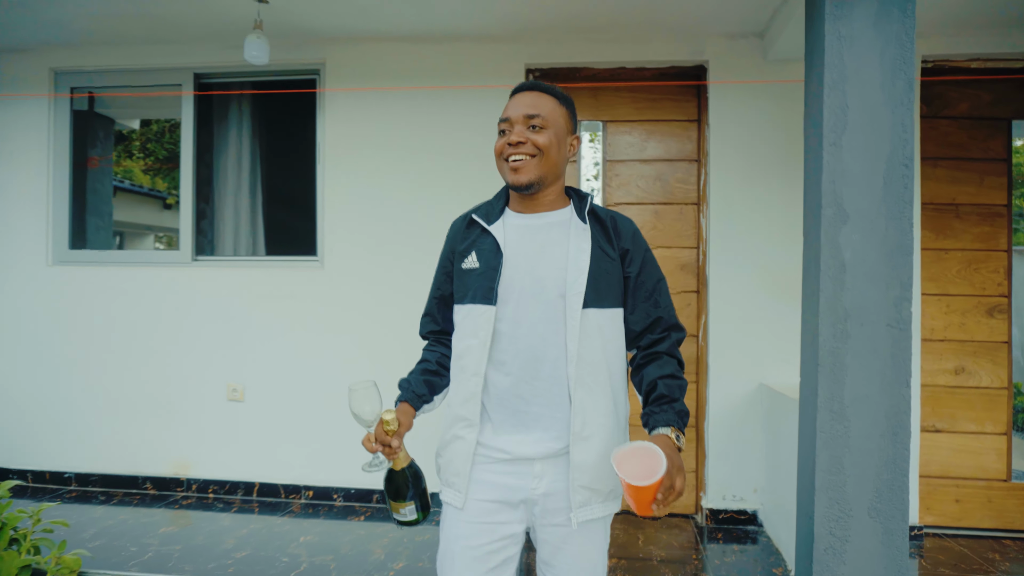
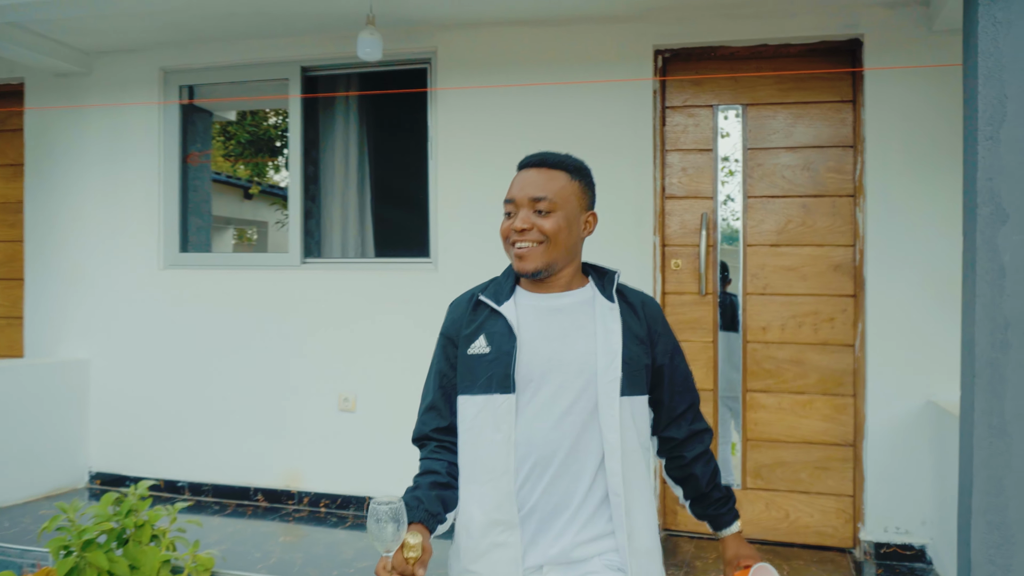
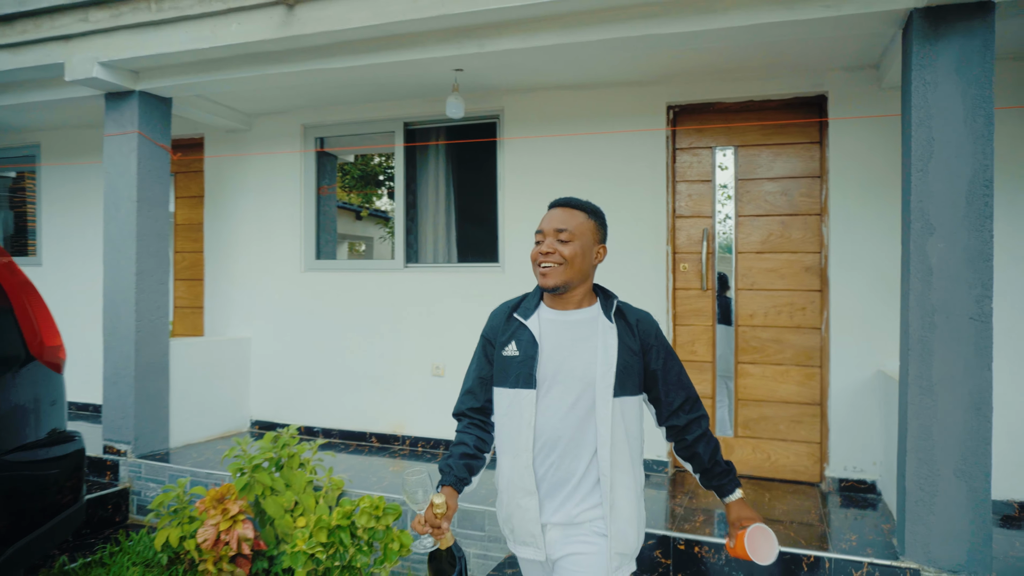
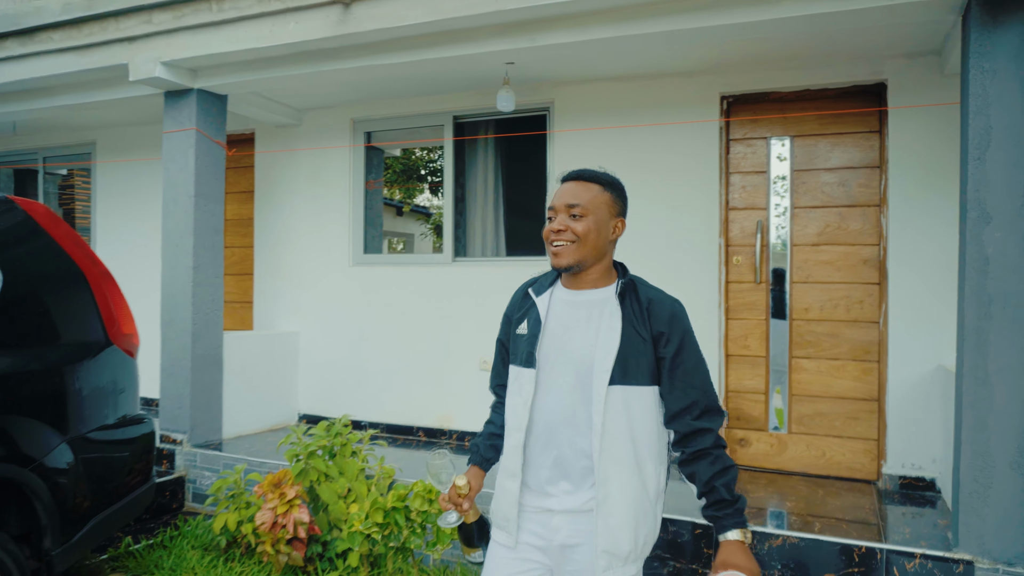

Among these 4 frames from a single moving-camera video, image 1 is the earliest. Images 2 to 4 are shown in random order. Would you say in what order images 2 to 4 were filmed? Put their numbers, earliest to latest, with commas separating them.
2, 3, 4
